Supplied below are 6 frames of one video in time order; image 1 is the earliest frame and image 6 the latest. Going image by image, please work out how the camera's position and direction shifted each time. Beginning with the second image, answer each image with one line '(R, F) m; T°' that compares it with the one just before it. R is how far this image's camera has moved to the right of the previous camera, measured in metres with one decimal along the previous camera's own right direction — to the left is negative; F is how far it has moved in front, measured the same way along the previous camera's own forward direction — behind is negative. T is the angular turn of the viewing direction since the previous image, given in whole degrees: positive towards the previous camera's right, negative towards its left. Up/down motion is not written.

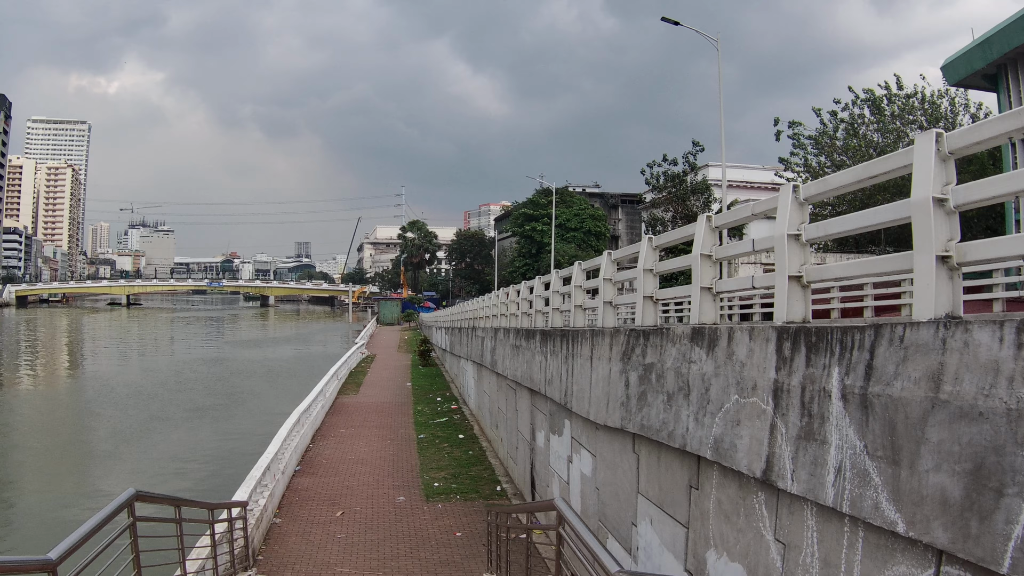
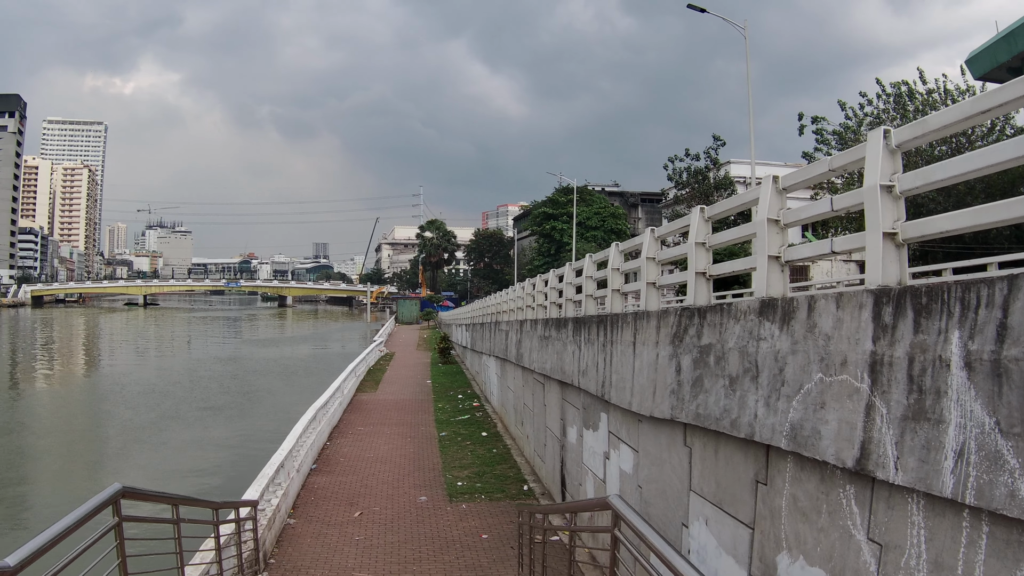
(-0.2, +0.7) m; -2°
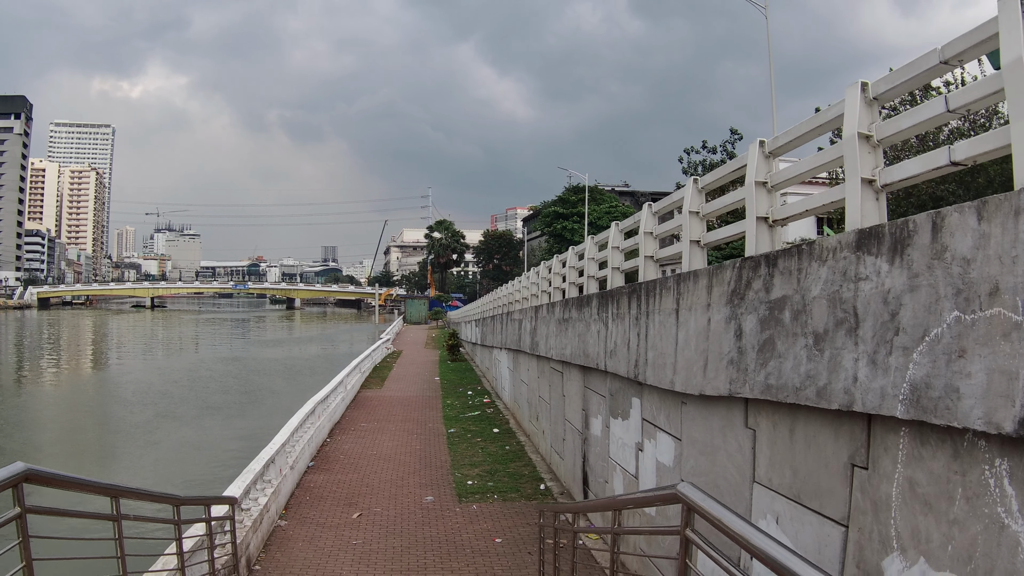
(-0.1, +1.0) m; -1°
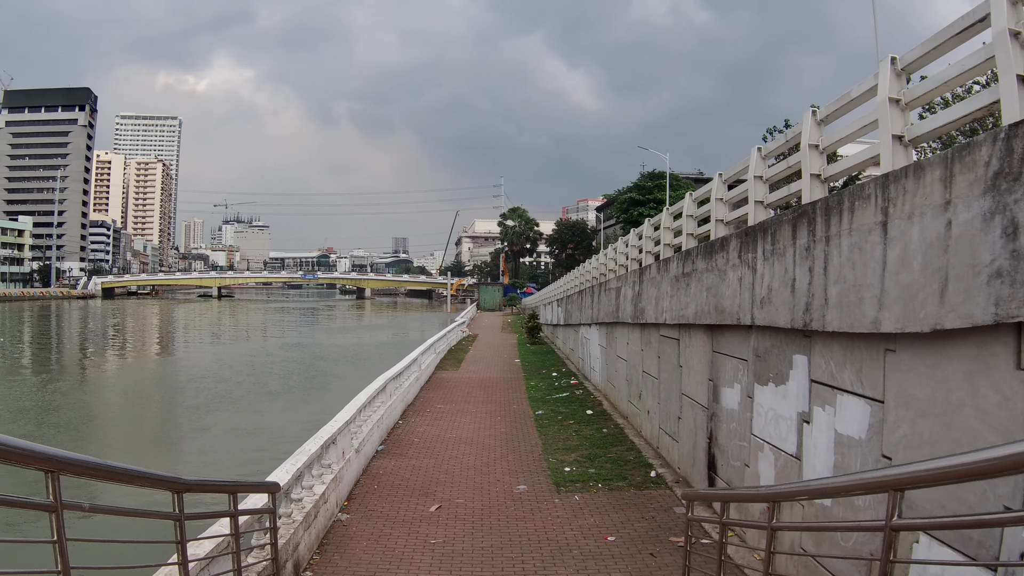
(-0.5, +1.6) m; -5°
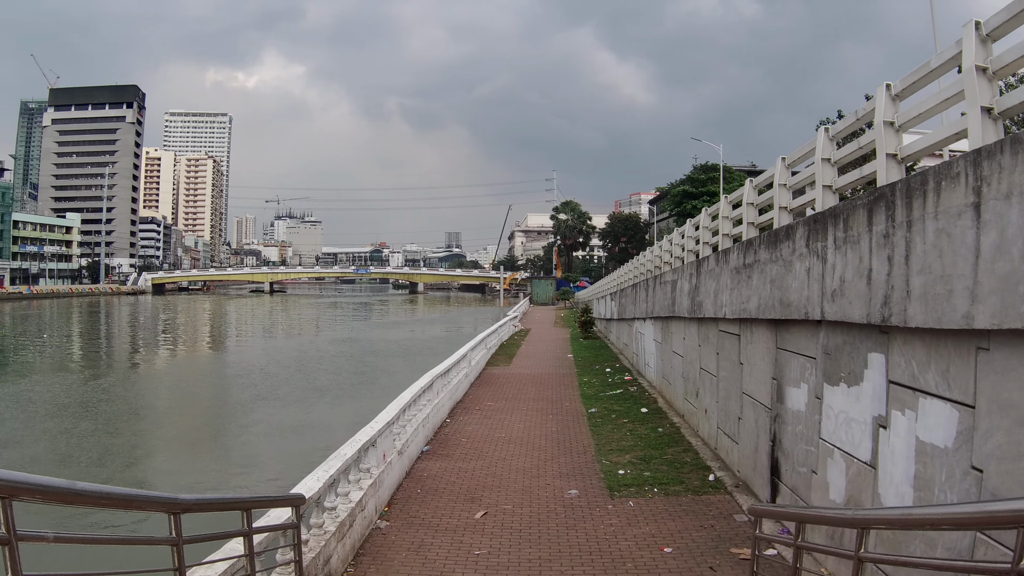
(+0.1, +0.3) m; -5°
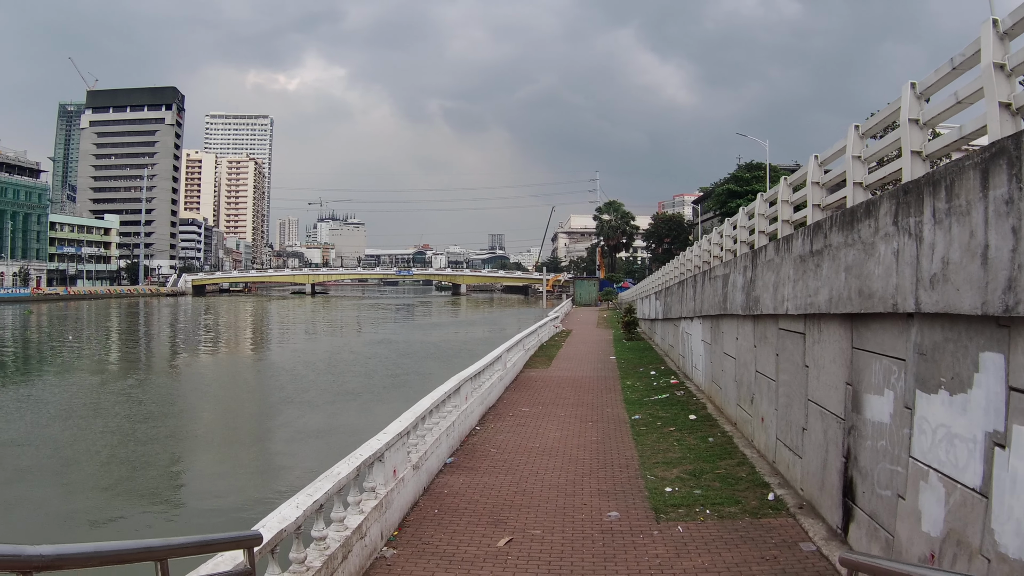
(+0.2, +0.8) m; -4°
